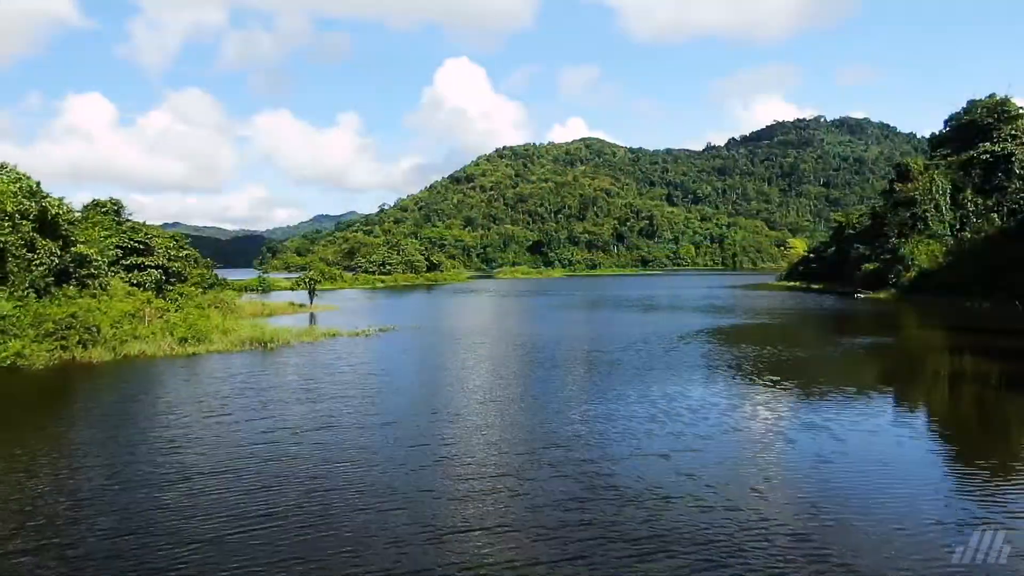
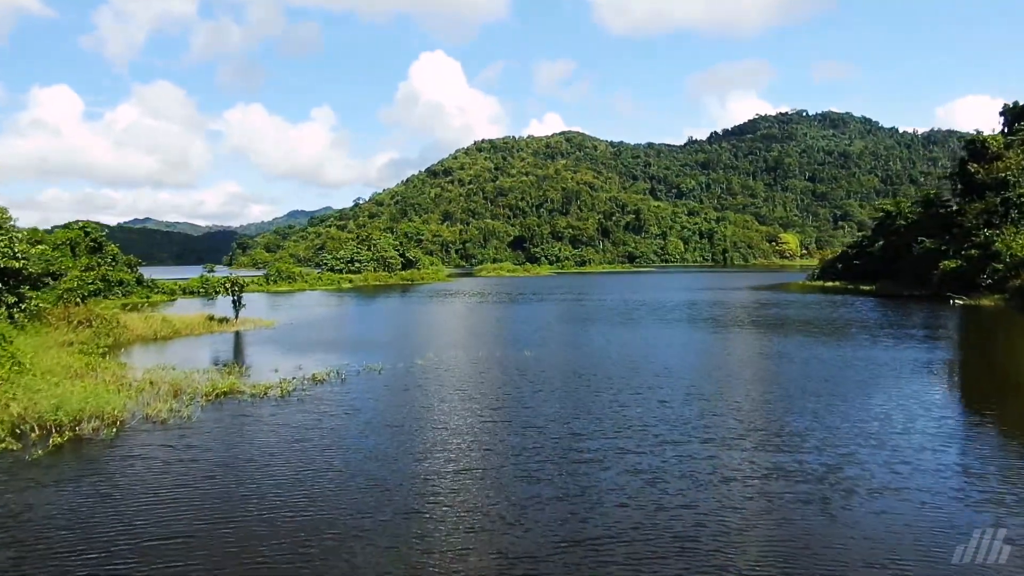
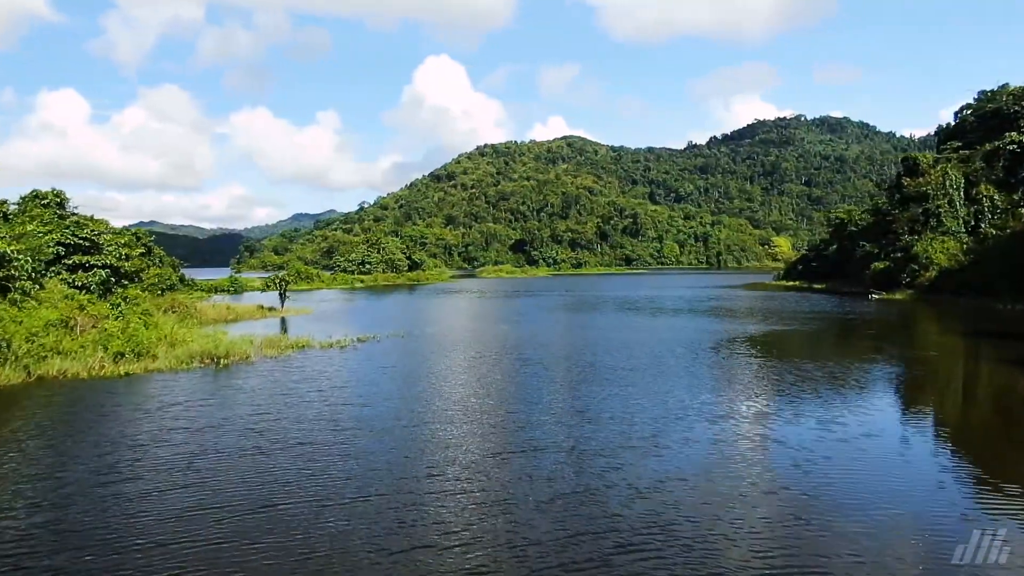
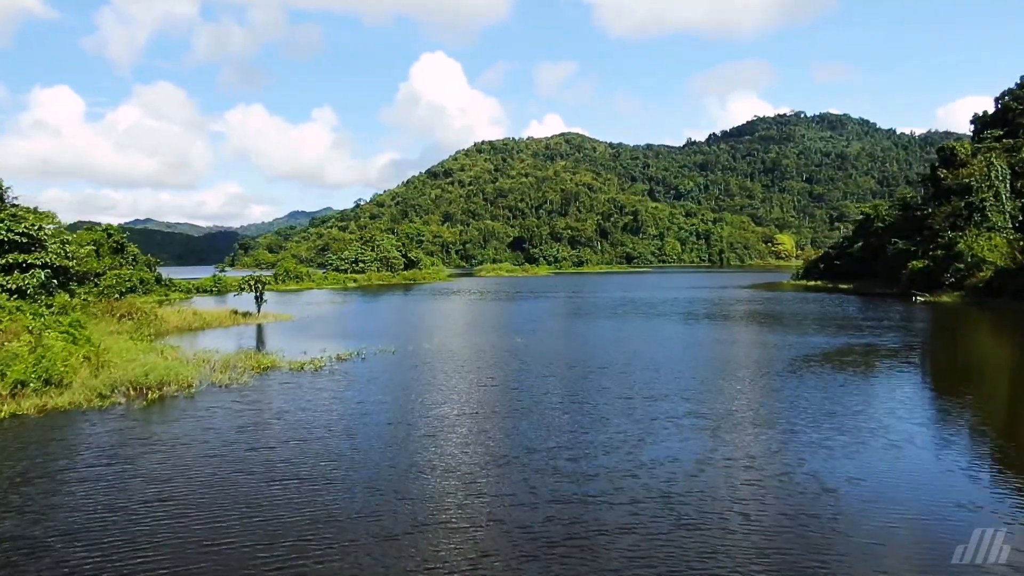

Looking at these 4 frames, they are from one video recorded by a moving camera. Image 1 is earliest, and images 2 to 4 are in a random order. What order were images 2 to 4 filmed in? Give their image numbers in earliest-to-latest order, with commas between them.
3, 4, 2
